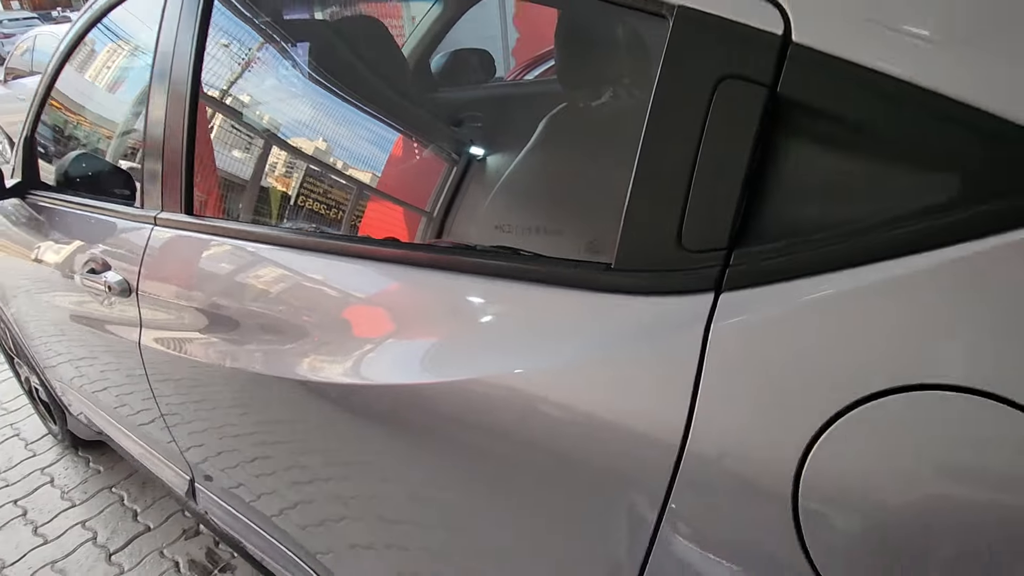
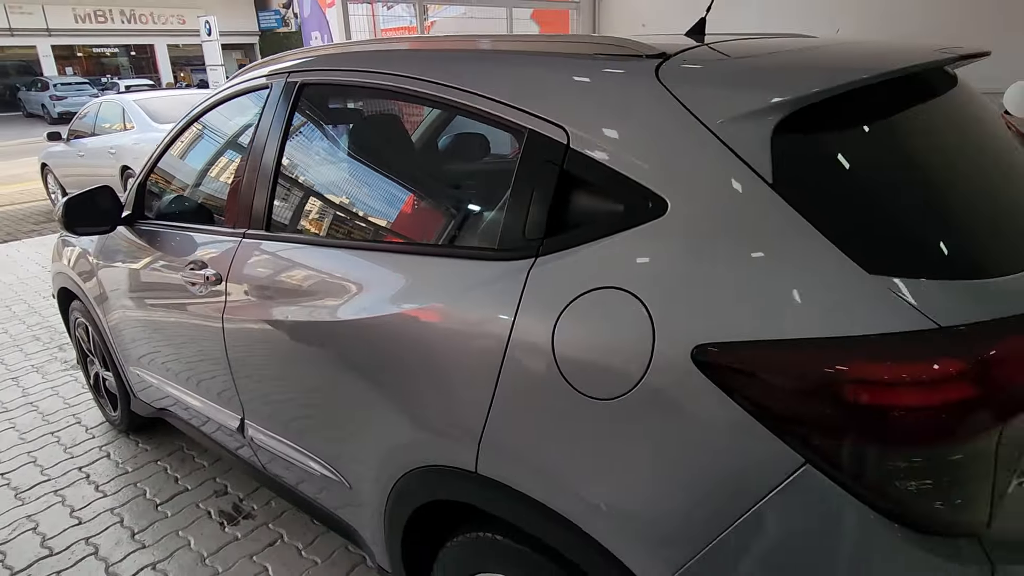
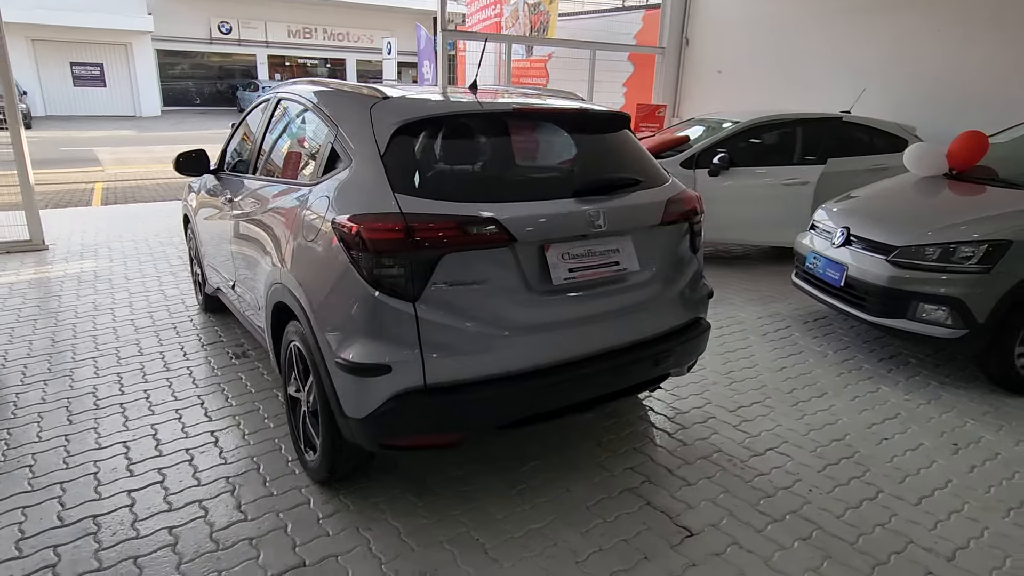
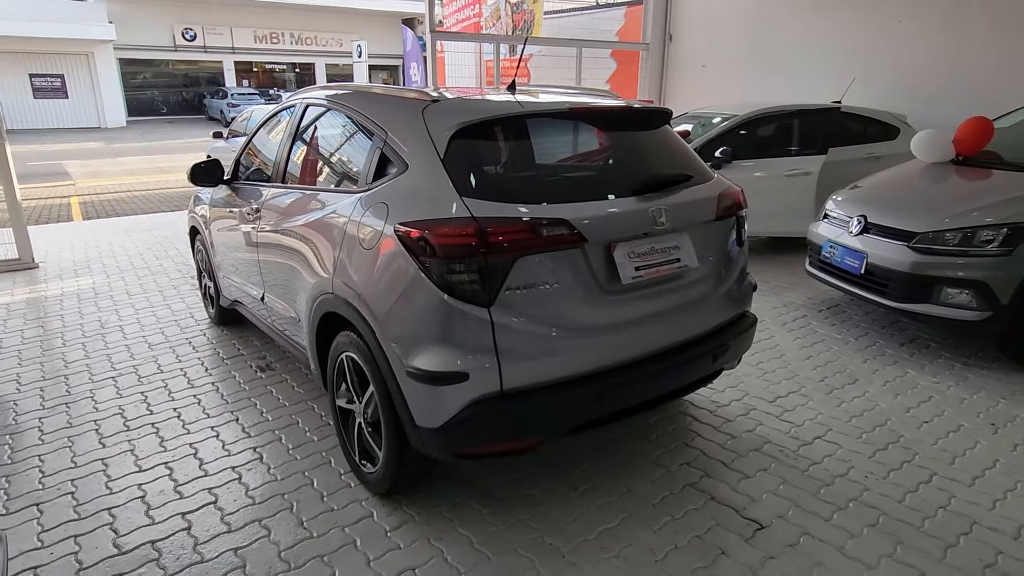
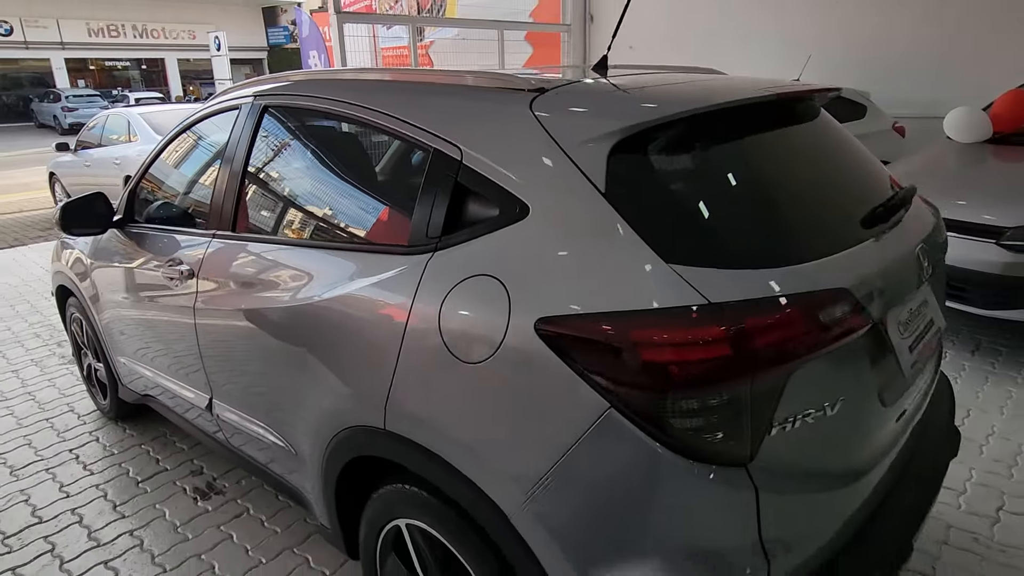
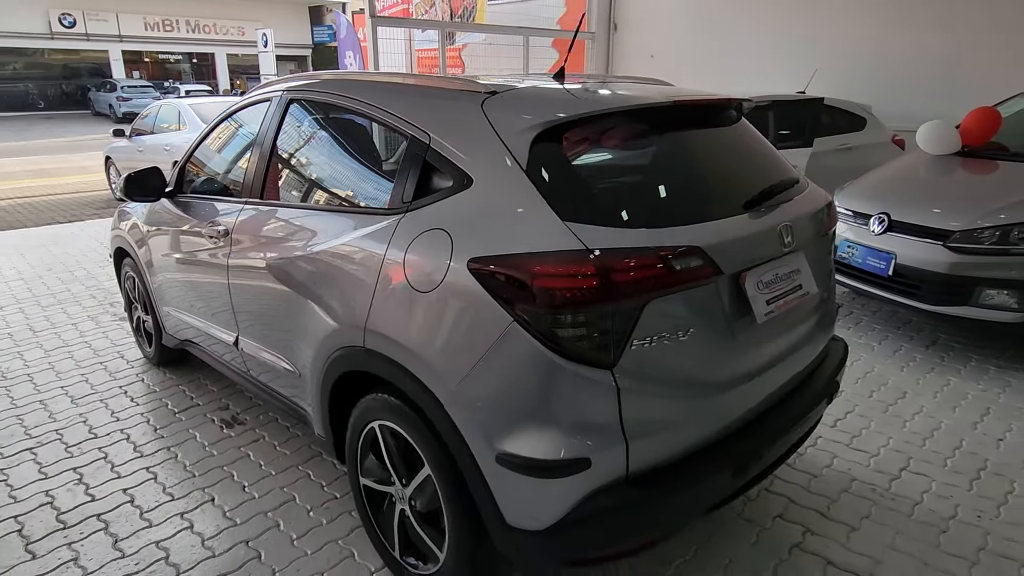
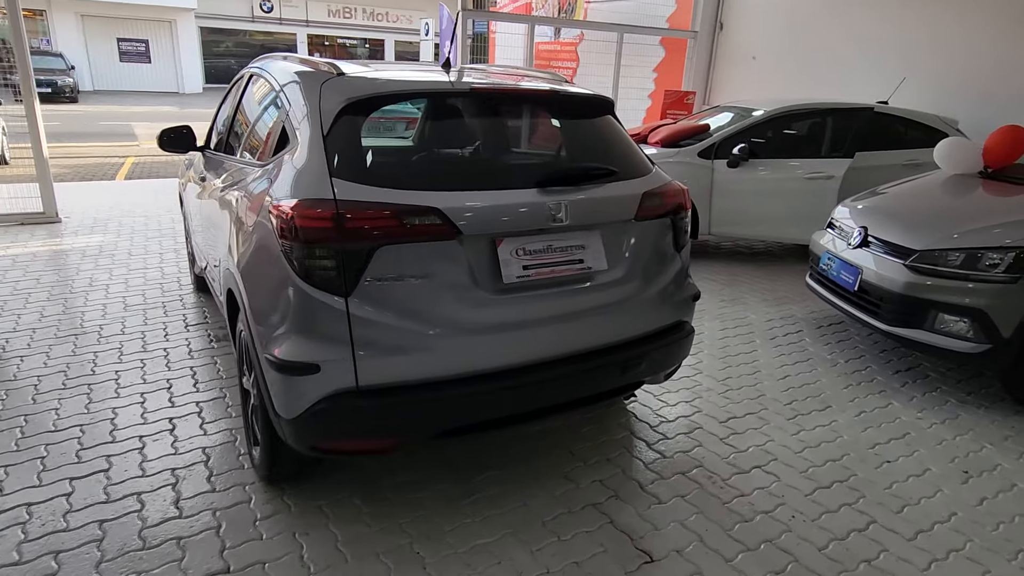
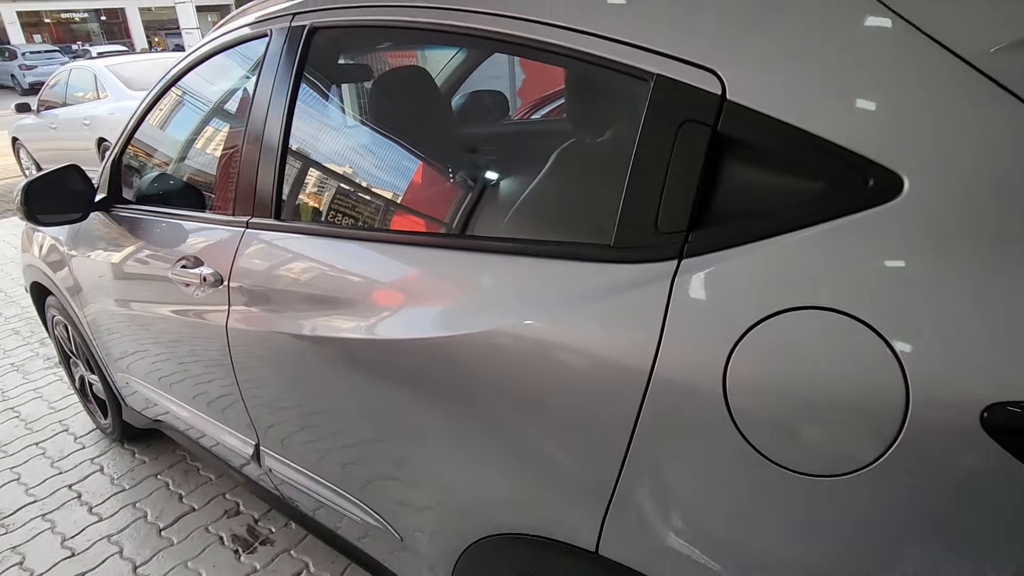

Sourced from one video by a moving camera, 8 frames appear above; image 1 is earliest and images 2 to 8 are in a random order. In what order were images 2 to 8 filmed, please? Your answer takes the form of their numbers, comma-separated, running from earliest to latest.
8, 2, 5, 6, 4, 3, 7
